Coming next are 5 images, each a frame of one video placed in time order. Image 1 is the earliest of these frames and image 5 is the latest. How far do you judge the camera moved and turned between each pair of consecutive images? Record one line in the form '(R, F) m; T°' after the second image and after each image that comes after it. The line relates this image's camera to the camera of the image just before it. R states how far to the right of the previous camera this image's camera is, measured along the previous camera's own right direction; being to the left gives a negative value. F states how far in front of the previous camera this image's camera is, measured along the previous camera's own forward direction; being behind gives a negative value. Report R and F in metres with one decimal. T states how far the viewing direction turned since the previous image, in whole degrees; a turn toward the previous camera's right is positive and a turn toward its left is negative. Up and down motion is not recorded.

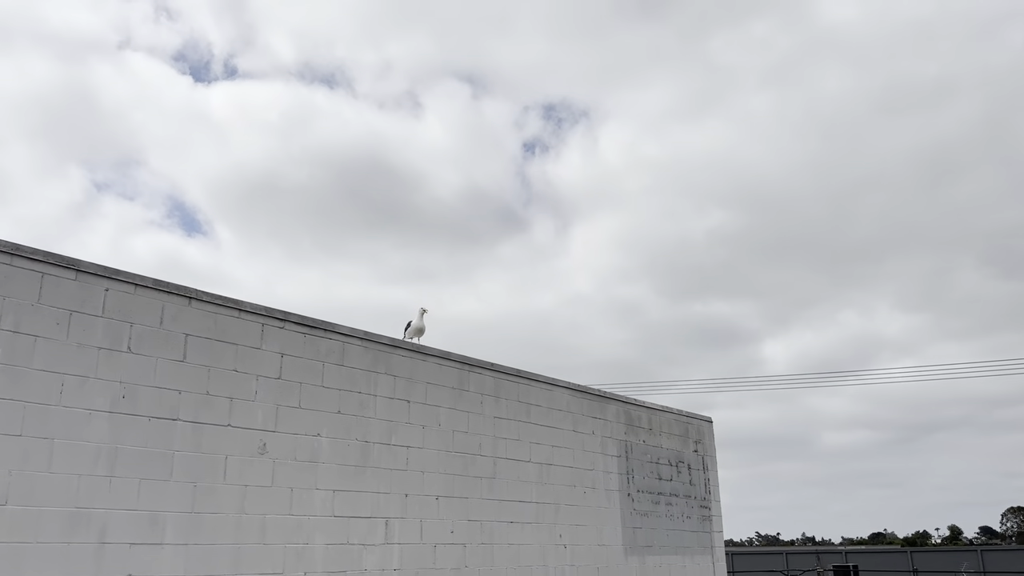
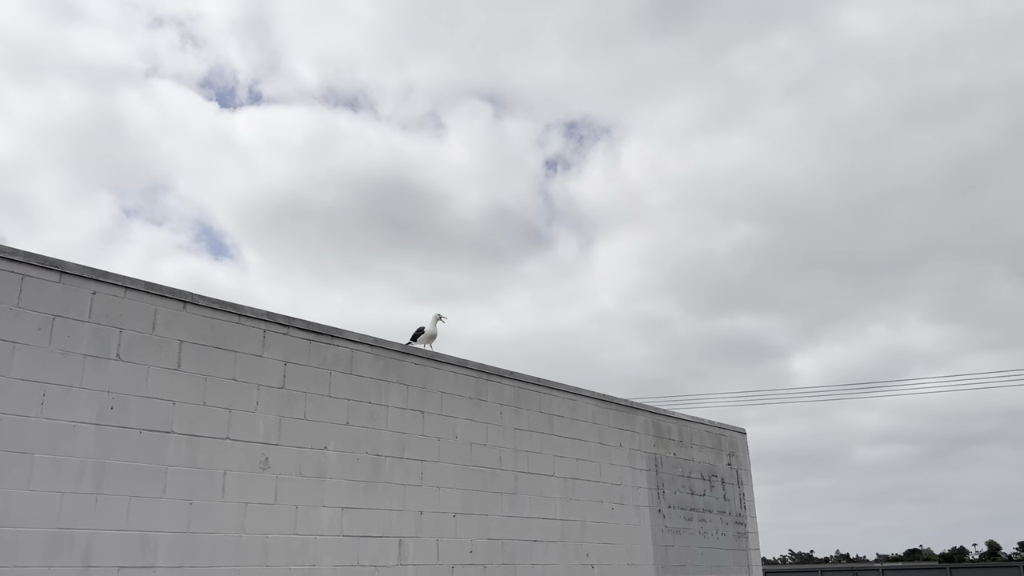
(0.0, +0.5) m; -2°
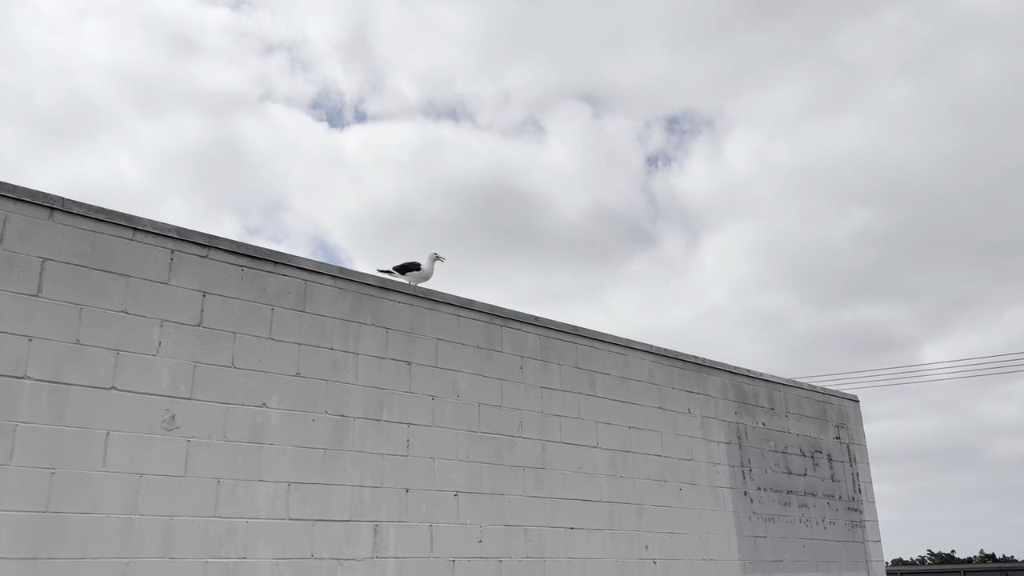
(+0.7, +1.8) m; -7°
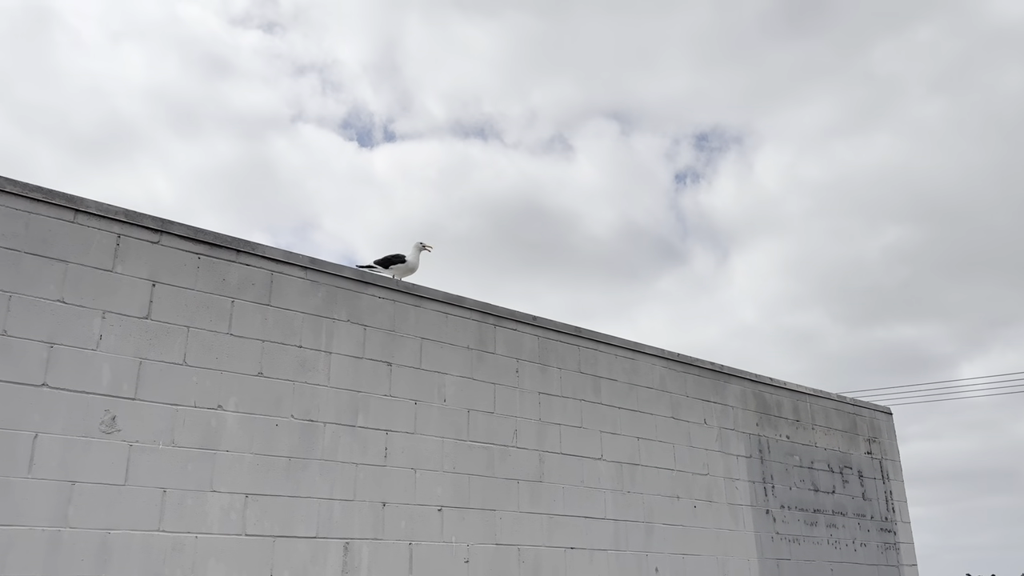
(+0.2, +0.5) m; -2°
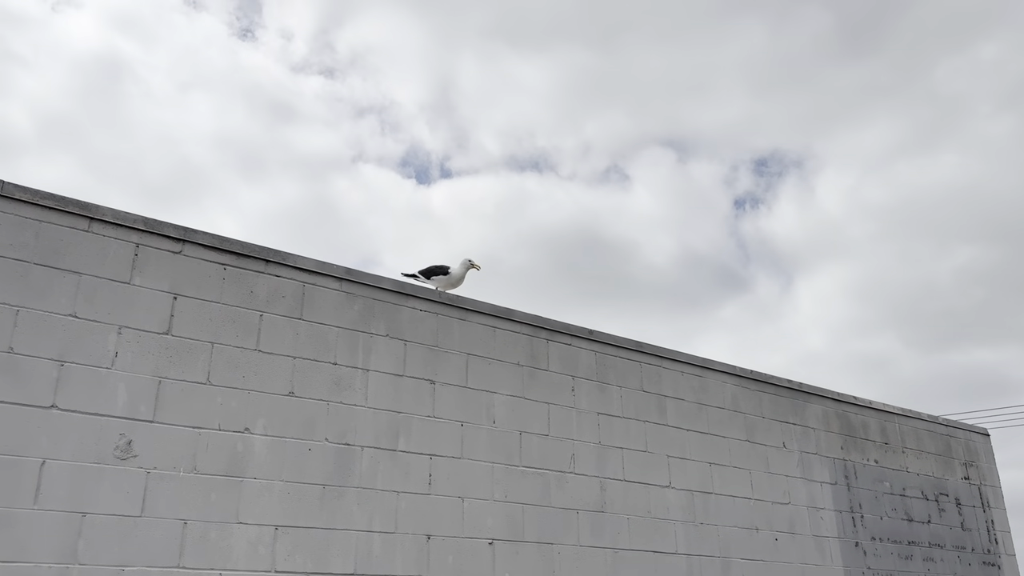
(0.0, +0.5) m; -4°
